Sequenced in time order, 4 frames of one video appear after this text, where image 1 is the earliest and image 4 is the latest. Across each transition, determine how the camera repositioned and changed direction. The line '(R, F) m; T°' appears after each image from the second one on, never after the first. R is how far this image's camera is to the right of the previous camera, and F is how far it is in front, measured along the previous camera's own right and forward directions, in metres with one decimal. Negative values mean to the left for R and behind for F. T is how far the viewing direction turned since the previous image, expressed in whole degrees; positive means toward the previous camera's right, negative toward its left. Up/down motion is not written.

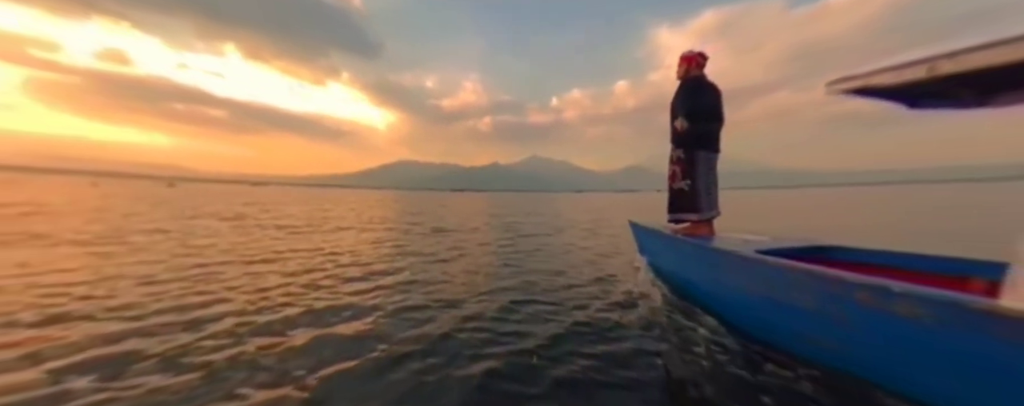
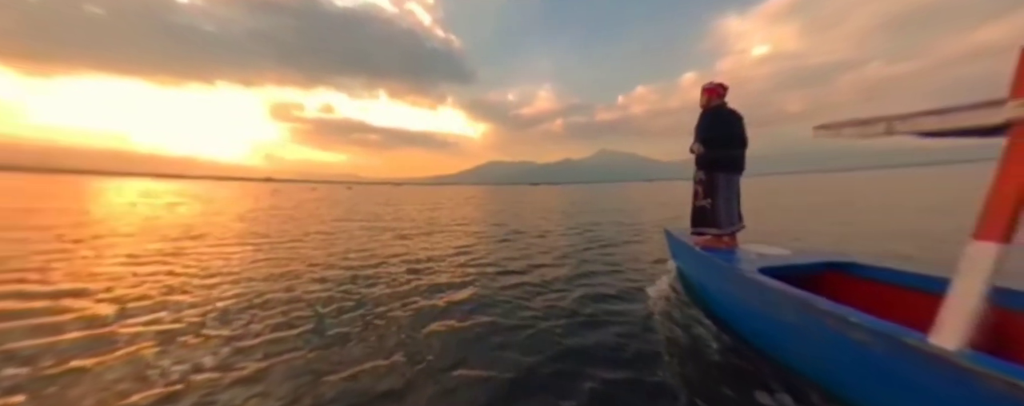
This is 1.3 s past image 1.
(+1.9, -1.8) m; -17°
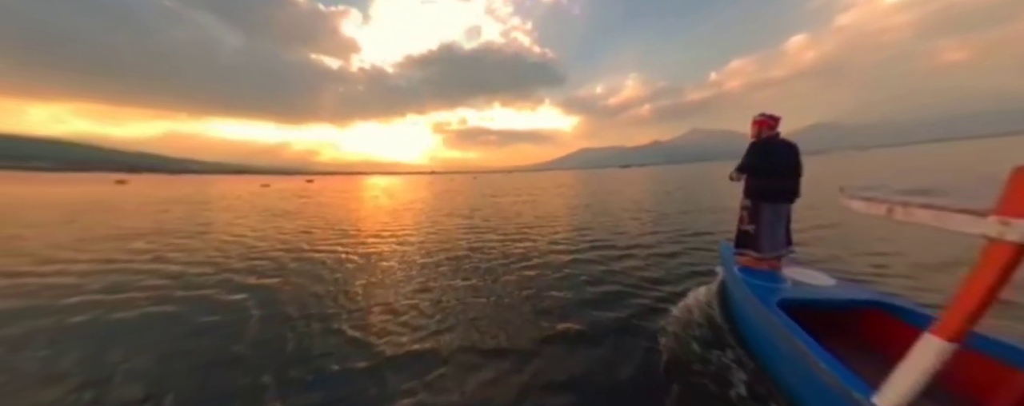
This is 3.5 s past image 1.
(+0.7, -3.3) m; -20°
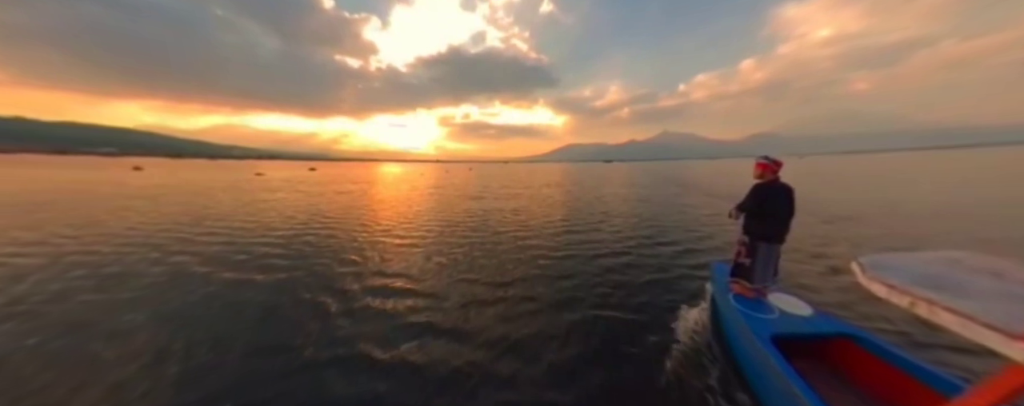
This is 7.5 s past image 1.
(-1.9, -1.6) m; +7°
